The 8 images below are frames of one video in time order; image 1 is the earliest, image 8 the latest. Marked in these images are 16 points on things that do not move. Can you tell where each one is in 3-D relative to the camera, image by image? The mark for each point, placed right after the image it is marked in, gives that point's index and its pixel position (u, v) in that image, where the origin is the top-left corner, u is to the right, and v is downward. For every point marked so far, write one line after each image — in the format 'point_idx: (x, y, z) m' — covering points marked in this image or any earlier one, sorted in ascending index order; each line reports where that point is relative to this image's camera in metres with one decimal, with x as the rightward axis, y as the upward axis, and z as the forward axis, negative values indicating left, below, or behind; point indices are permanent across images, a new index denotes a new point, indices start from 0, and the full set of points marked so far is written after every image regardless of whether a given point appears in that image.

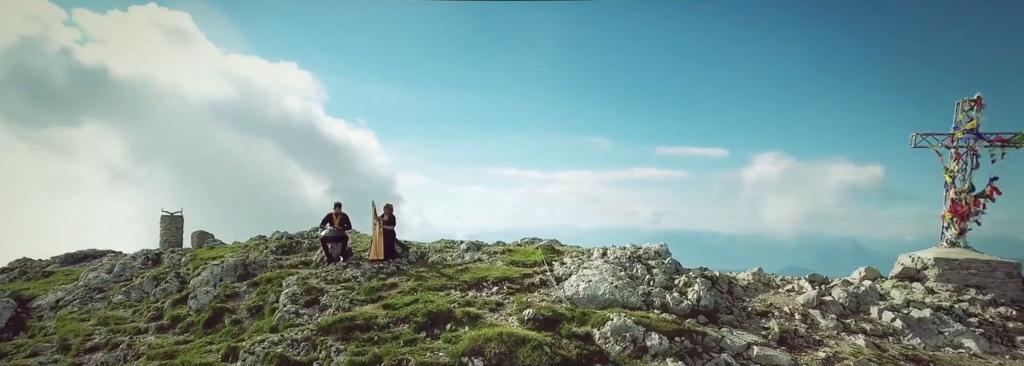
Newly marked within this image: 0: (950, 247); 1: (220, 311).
0: (+14.2, -2.1, +17.6) m
1: (-8.6, -3.7, +16.3) m
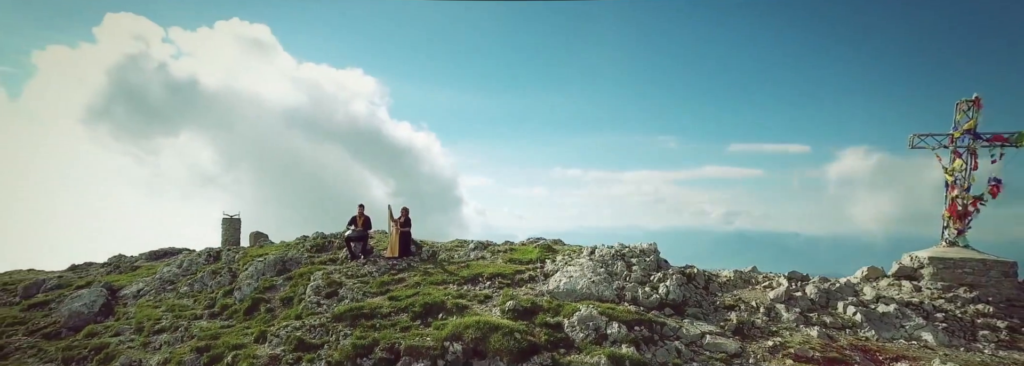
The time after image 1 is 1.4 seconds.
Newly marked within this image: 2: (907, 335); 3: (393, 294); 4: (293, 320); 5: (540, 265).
0: (+14.2, -2.1, +17.7) m
1: (-8.6, -4.0, +18.9) m
2: (+9.5, -3.6, +13.2) m
3: (-3.6, -3.4, +16.8) m
4: (-6.6, -4.1, +16.6) m
5: (+0.9, -2.6, +17.6) m
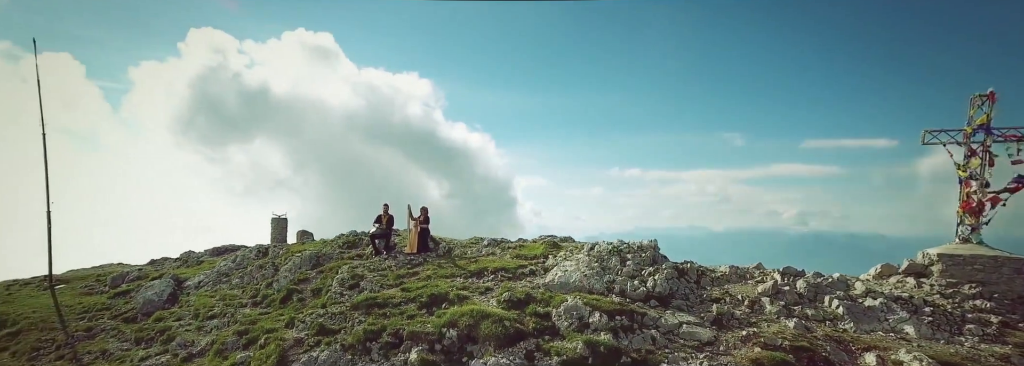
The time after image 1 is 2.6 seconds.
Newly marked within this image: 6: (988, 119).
0: (+14.2, -1.9, +17.4) m
1: (-8.3, -4.1, +20.9) m
2: (+9.2, -3.5, +13.4) m
3: (-3.5, -3.4, +18.3) m
4: (-6.5, -4.2, +18.5) m
5: (+1.0, -2.6, +18.6) m
6: (+14.8, +1.9, +17.2) m
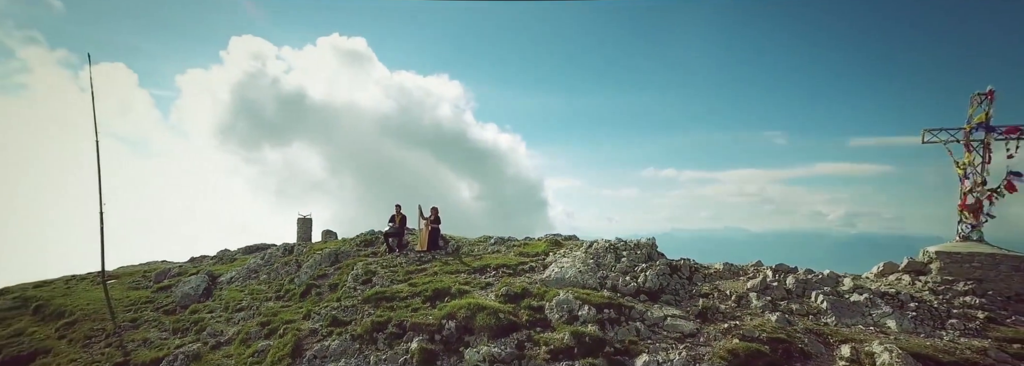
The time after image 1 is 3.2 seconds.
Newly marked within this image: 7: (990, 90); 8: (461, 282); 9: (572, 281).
0: (+14.2, -1.8, +17.4) m
1: (-8.0, -4.1, +22.2) m
2: (+8.9, -3.5, +13.7) m
3: (-3.4, -3.4, +19.3) m
4: (-6.4, -4.2, +19.7) m
5: (+1.1, -2.6, +19.4) m
6: (+14.7, +2.0, +17.2) m
7: (+15.5, +3.0, +17.8) m
8: (-1.7, -3.3, +18.1) m
9: (+1.8, -3.0, +16.7) m
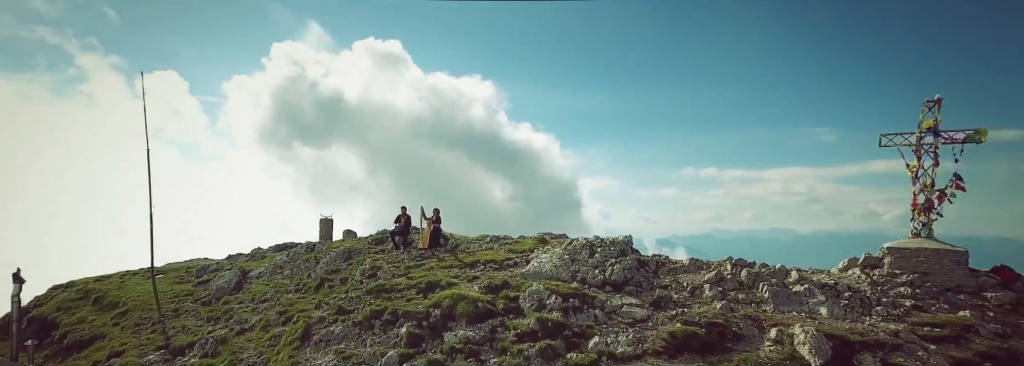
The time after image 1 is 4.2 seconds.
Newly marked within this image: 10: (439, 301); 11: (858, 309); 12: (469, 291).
0: (+13.6, -1.8, +18.7) m
1: (-8.3, -4.4, +24.7) m
2: (+8.1, -3.5, +15.3) m
3: (-3.9, -3.6, +21.6) m
4: (-6.8, -4.4, +22.1) m
5: (+0.6, -2.7, +21.4) m
6: (+14.1, +2.0, +18.4) m
7: (+14.9, +3.1, +19.0) m
8: (-2.2, -3.4, +20.3) m
9: (+1.2, -3.1, +18.7) m
10: (-2.4, -3.9, +18.2) m
11: (+9.4, -3.5, +15.1) m
12: (-1.4, -3.6, +18.5) m
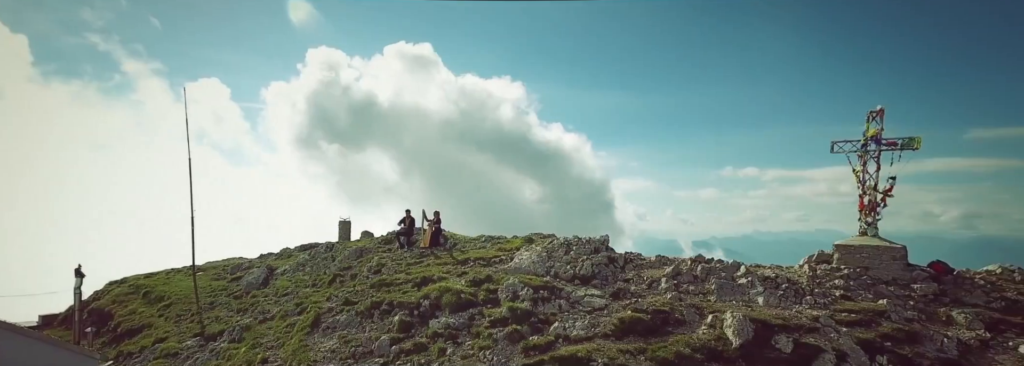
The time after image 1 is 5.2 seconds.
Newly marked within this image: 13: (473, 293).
0: (+12.9, -1.9, +20.3) m
1: (-8.6, -4.7, +27.5) m
2: (+7.3, -3.6, +17.2) m
3: (-4.4, -3.9, +24.2) m
4: (-7.3, -4.7, +24.8) m
5: (+0.1, -2.9, +23.7) m
6: (+13.3, +1.9, +20.0) m
7: (+14.1, +3.0, +20.6) m
8: (-2.8, -3.7, +22.7) m
9: (+0.5, -3.3, +21.0) m
10: (-3.1, -4.1, +20.7) m
11: (+8.6, -3.6, +16.9) m
12: (-2.1, -3.8, +20.9) m
13: (-1.4, -4.0, +19.8) m
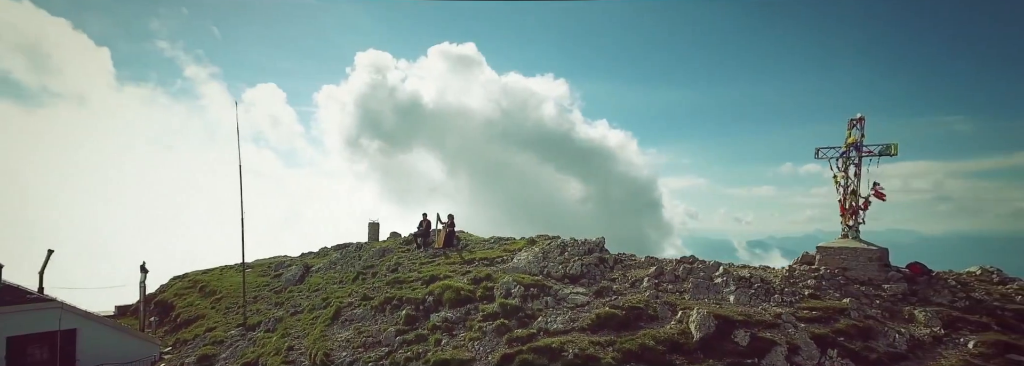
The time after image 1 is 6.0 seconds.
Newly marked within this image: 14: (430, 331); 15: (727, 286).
0: (+12.7, -2.0, +21.1) m
1: (-8.2, -5.0, +30.0) m
2: (+6.9, -3.8, +18.4) m
3: (-4.2, -4.1, +26.3) m
4: (-7.0, -5.0, +27.2) m
5: (+0.2, -3.2, +25.5) m
6: (+13.0, +1.8, +20.7) m
7: (+13.9, +2.9, +21.3) m
8: (-2.7, -3.9, +24.7) m
9: (+0.4, -3.5, +22.7) m
10: (-3.2, -4.4, +22.7) m
11: (+8.1, -3.7, +18.0) m
12: (-2.2, -4.1, +22.8) m
13: (-1.6, -4.2, +21.7) m
14: (-2.9, -5.3, +19.9) m
15: (+7.4, -3.5, +18.9) m
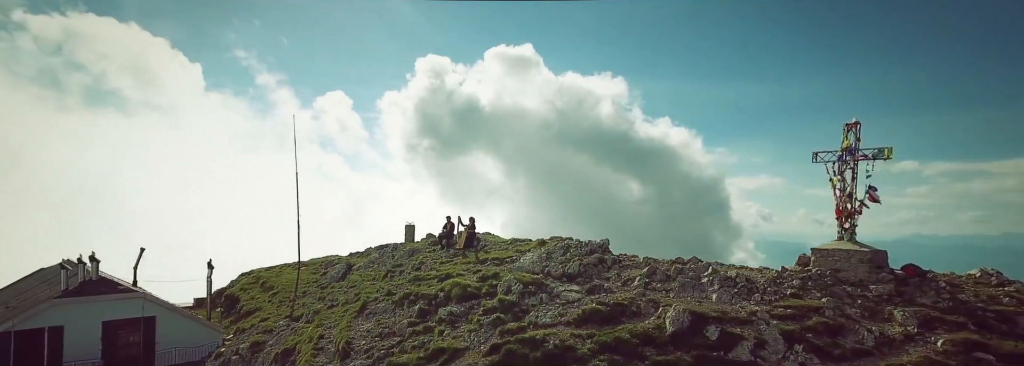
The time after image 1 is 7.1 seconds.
0: (+12.7, -2.1, +21.3) m
1: (-7.2, -5.2, +32.3) m
2: (+6.6, -3.9, +19.3) m
3: (-3.6, -4.3, +28.2) m
4: (-6.3, -5.2, +29.4) m
5: (+0.7, -3.3, +27.0) m
6: (+12.9, +1.8, +20.9) m
7: (+13.8, +2.8, +21.4) m
8: (-2.3, -4.1, +26.5) m
9: (+0.7, -3.7, +24.2) m
10: (-2.9, -4.6, +24.5) m
11: (+7.8, -3.8, +18.8) m
12: (-1.9, -4.3, +24.6) m
13: (-1.4, -4.4, +23.4) m
14: (-3.0, -5.5, +21.7) m
15: (+7.2, -3.6, +19.7) m
